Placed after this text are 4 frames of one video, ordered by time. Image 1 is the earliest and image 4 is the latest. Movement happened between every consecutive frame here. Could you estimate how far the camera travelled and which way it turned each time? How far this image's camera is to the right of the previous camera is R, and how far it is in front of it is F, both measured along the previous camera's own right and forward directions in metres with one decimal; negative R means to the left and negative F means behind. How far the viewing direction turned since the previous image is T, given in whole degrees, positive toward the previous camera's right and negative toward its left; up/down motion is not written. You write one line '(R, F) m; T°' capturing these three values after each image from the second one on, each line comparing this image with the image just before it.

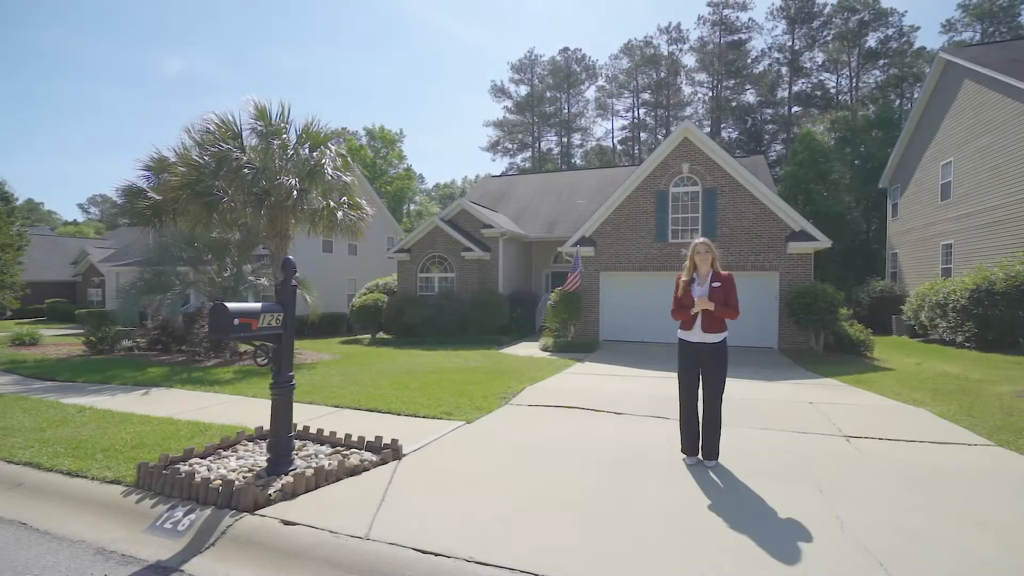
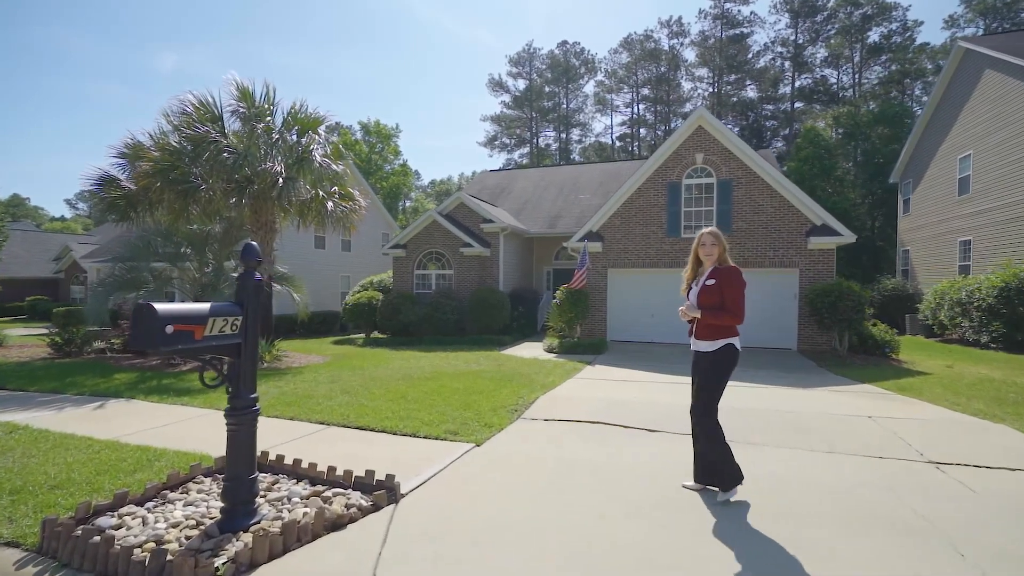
(-0.2, +0.9) m; 0°
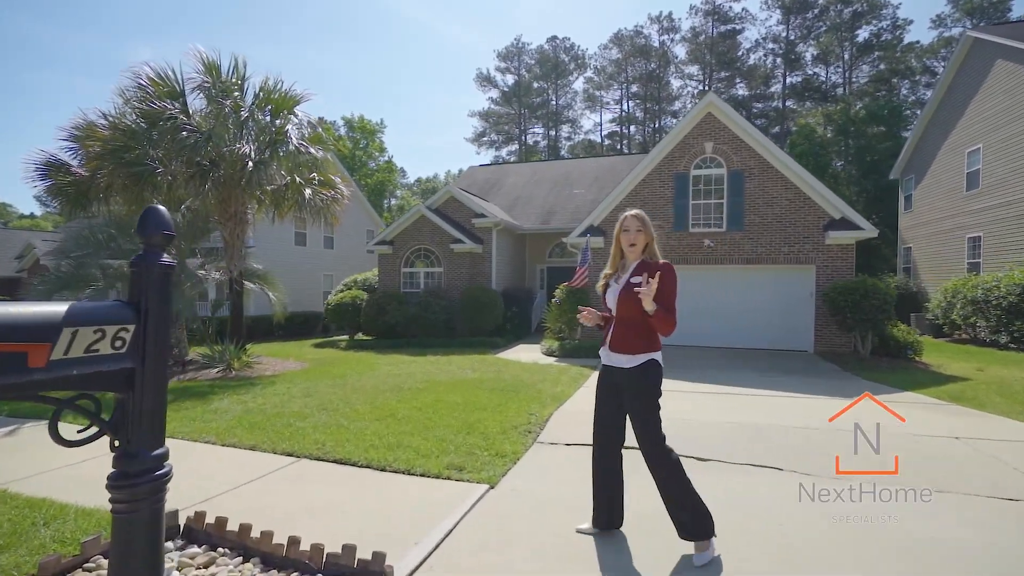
(-0.3, +1.1) m; +1°
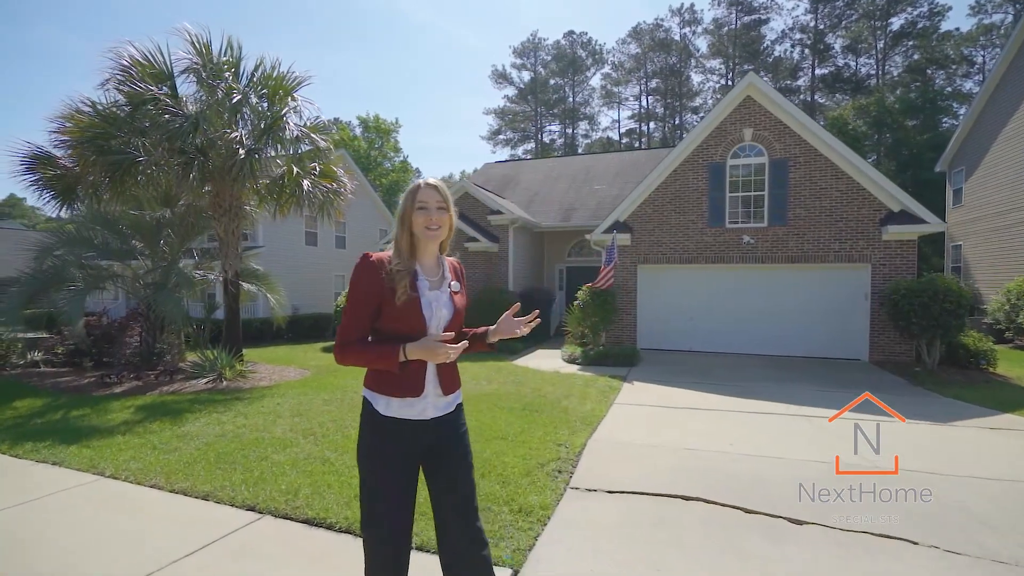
(-0.1, +1.1) m; -2°
